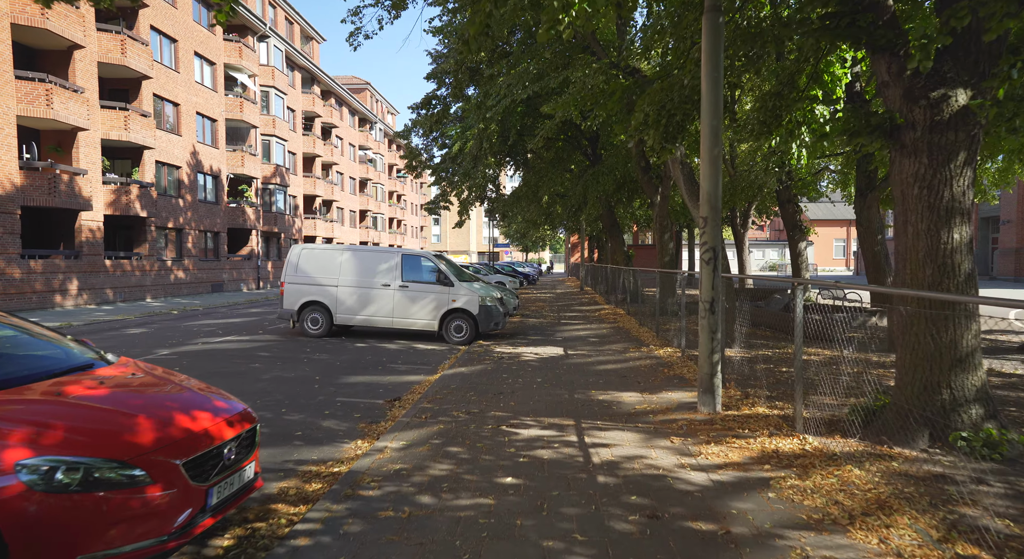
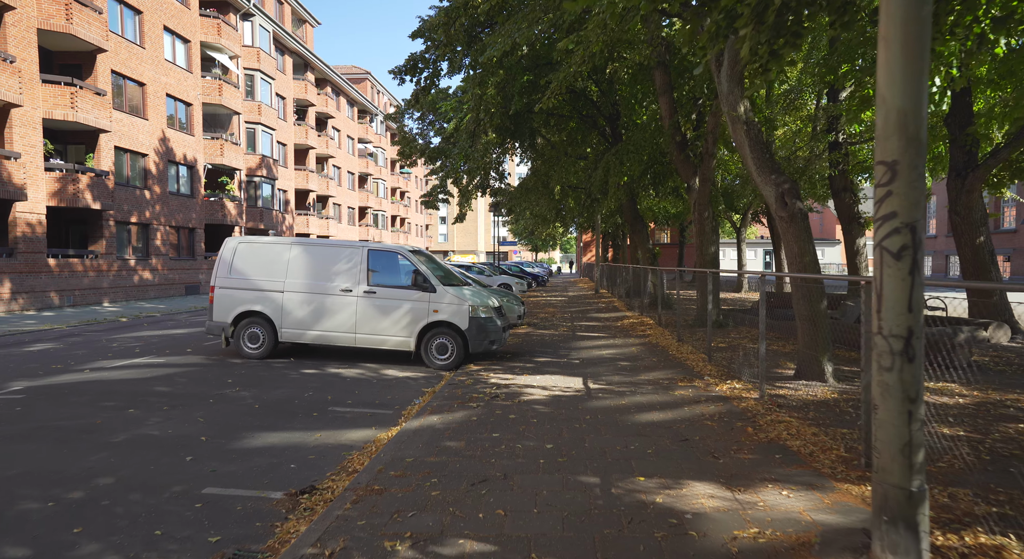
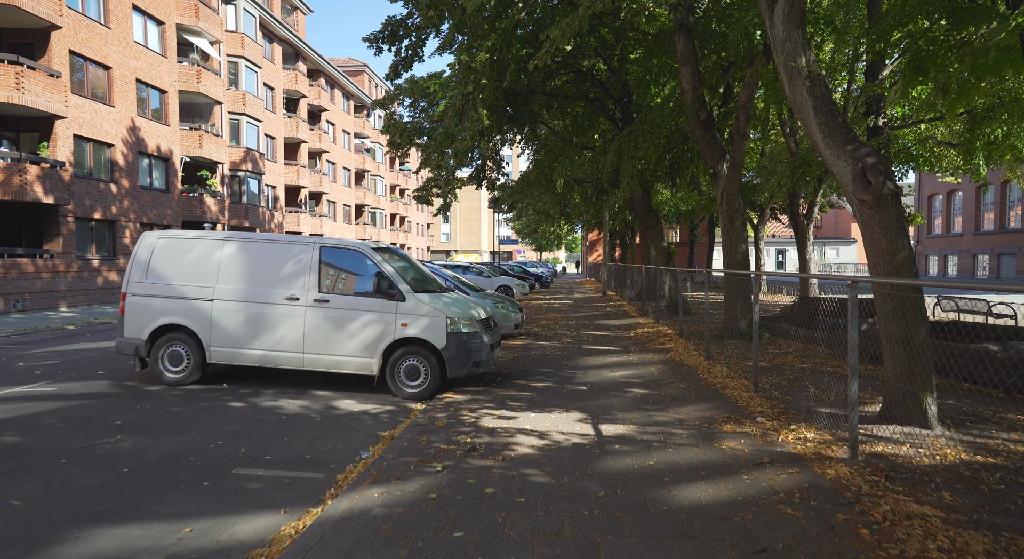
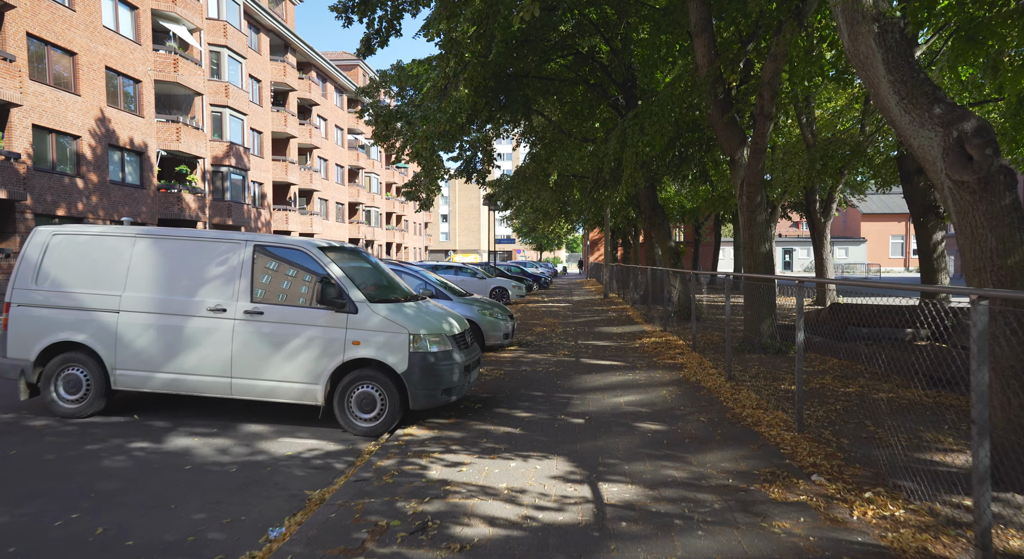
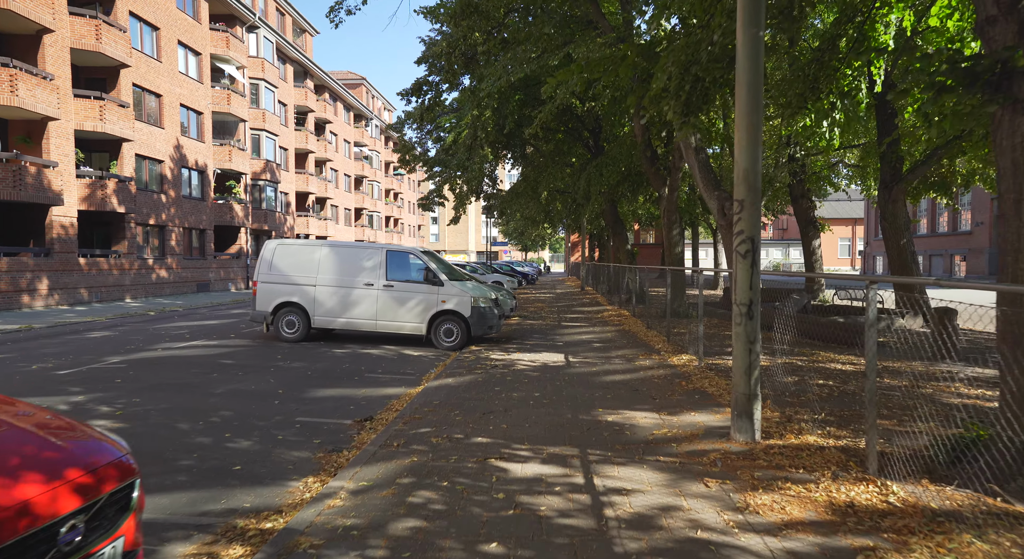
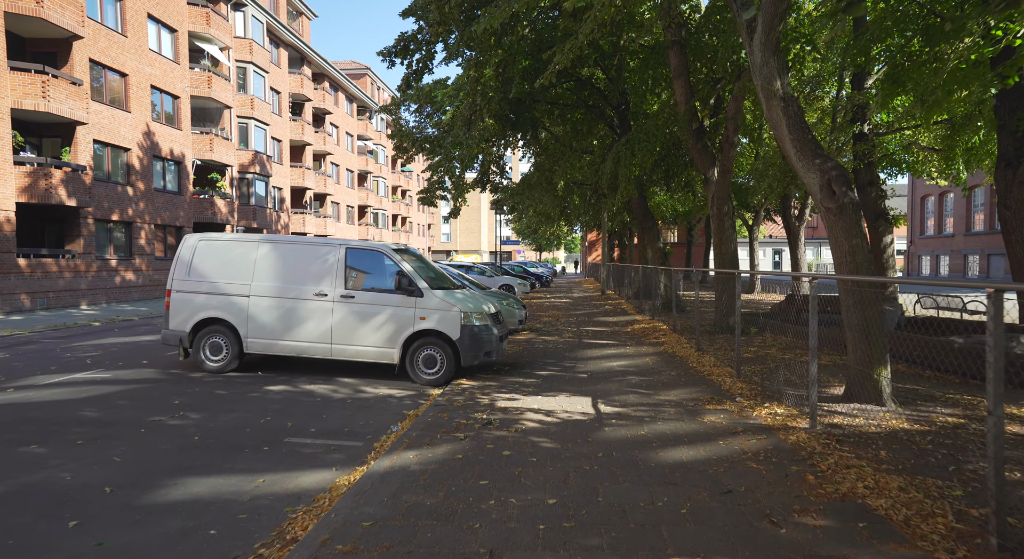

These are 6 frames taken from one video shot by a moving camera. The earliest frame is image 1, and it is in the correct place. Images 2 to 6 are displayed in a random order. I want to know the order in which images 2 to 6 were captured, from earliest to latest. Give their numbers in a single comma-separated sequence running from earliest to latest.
5, 2, 6, 3, 4
